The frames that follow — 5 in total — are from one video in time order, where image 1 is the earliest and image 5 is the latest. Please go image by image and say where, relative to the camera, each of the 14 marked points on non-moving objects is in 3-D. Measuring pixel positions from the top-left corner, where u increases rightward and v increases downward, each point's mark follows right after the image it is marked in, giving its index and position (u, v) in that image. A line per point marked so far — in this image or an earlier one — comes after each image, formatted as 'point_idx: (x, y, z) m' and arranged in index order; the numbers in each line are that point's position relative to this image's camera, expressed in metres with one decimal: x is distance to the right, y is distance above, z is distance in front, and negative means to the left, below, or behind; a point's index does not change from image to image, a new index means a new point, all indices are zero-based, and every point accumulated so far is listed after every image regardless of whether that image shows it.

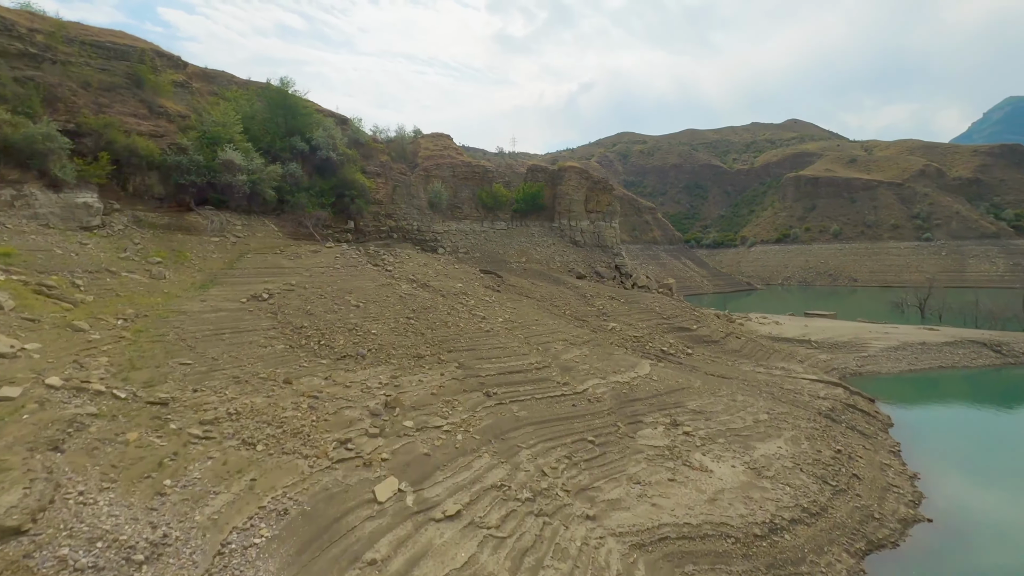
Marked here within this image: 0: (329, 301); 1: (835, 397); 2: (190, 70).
0: (-3.7, -0.3, +9.5) m
1: (+6.6, -2.2, +9.6) m
2: (-11.0, +7.4, +15.8) m
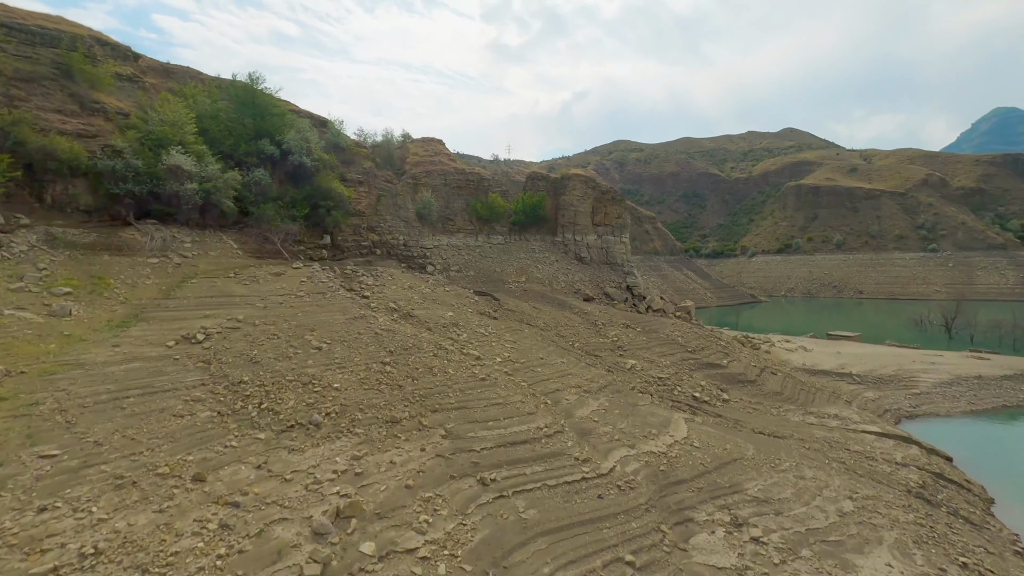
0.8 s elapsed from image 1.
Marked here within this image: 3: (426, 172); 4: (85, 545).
0: (-3.7, -0.9, +7.6) m
1: (+6.6, -2.9, +7.7) m
2: (-11.0, +6.7, +13.9) m
3: (-3.2, +4.3, +17.2) m
4: (-3.4, -2.0, +3.7) m
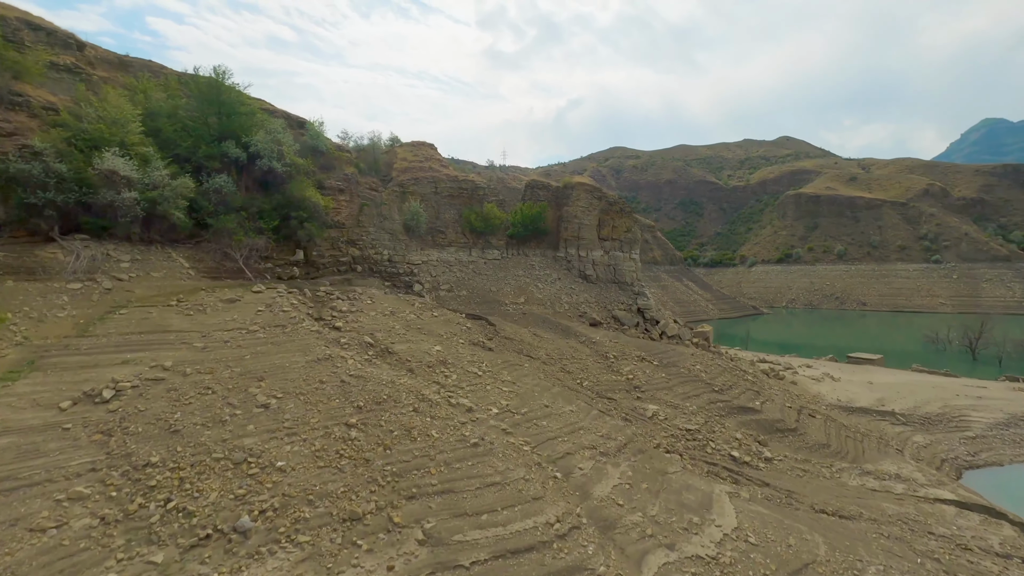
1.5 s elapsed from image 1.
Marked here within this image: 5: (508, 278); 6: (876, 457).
0: (-3.7, -1.4, +5.9) m
1: (+6.6, -3.5, +6.1) m
2: (-11.0, +6.1, +12.2) m
3: (-3.3, +3.6, +15.6) m
4: (-3.3, -2.5, +2.0) m
5: (-0.1, +0.3, +14.2) m
6: (+6.9, -3.2, +8.8) m
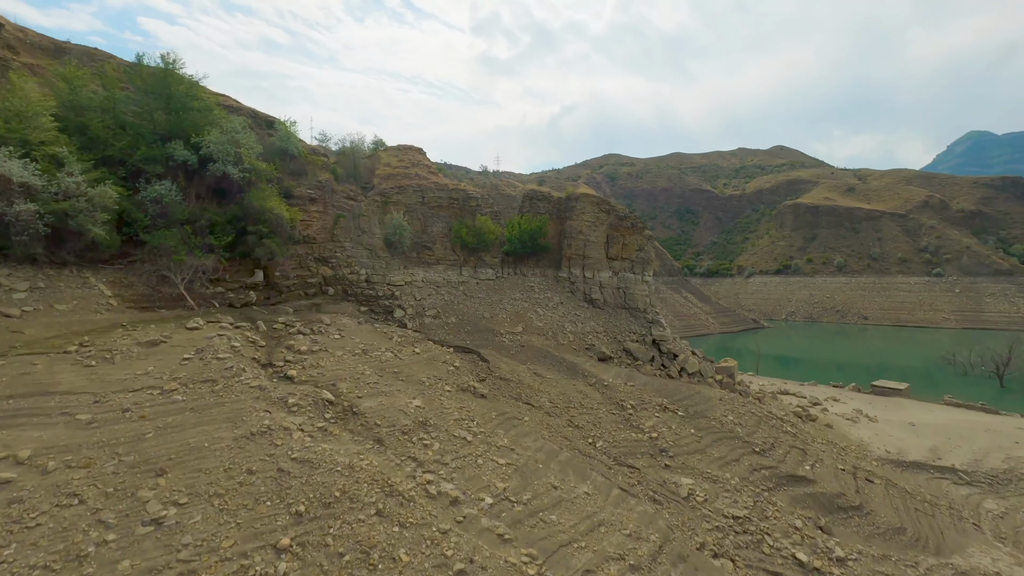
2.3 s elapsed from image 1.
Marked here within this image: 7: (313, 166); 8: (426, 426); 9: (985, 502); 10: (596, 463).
0: (-3.7, -2.0, +4.0) m
1: (+6.6, -4.1, +4.4) m
2: (-11.0, +5.6, +10.3) m
3: (-3.4, +3.0, +13.8) m
4: (-3.3, -3.0, +0.1) m
5: (-0.2, -0.4, +12.4) m
6: (+6.9, -3.9, +7.1) m
7: (-5.7, +3.5, +13.3) m
8: (-1.3, -2.0, +6.7) m
9: (+8.9, -4.1, +8.8) m
10: (+1.3, -2.6, +7.1) m
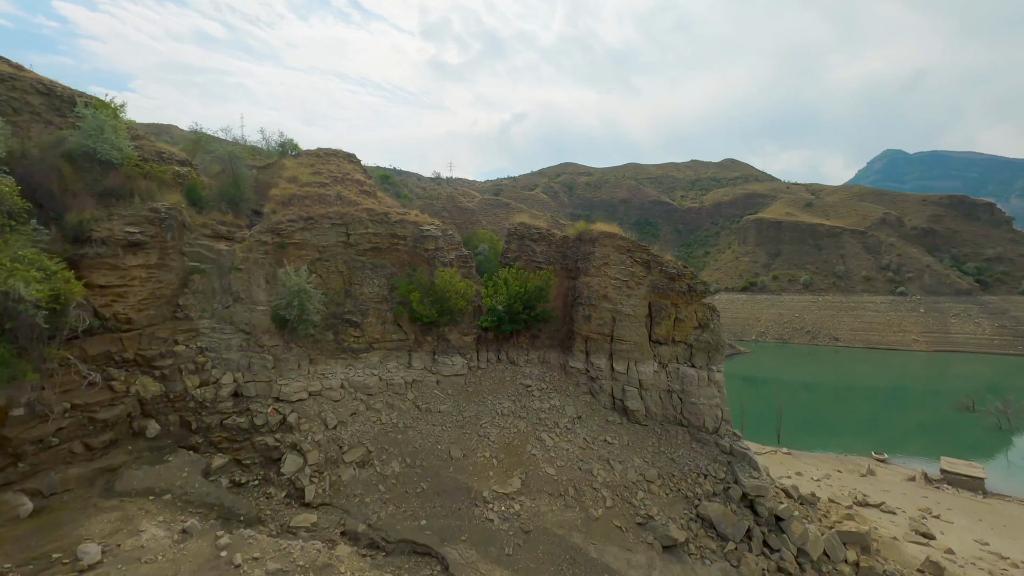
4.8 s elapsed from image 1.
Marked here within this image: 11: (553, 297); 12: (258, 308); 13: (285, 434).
0: (-3.0, -3.6, -1.5) m
1: (+7.2, -5.7, -0.1) m
2: (-11.0, +3.8, +4.1) m
3: (-3.7, +1.2, +8.3) m
4: (-2.2, -4.6, -5.3) m
5: (-0.5, -2.1, +7.2) m
6: (+7.2, -5.5, +2.7) m
7: (-5.9, +1.7, +7.6) m
8: (-0.9, -3.7, +1.5) m
9: (+9.1, -5.7, +4.6) m
10: (+1.6, -4.3, +2.0) m
11: (+0.7, -0.1, +9.1) m
12: (-4.0, -0.2, +7.2) m
13: (-3.1, -2.0, +6.3) m
